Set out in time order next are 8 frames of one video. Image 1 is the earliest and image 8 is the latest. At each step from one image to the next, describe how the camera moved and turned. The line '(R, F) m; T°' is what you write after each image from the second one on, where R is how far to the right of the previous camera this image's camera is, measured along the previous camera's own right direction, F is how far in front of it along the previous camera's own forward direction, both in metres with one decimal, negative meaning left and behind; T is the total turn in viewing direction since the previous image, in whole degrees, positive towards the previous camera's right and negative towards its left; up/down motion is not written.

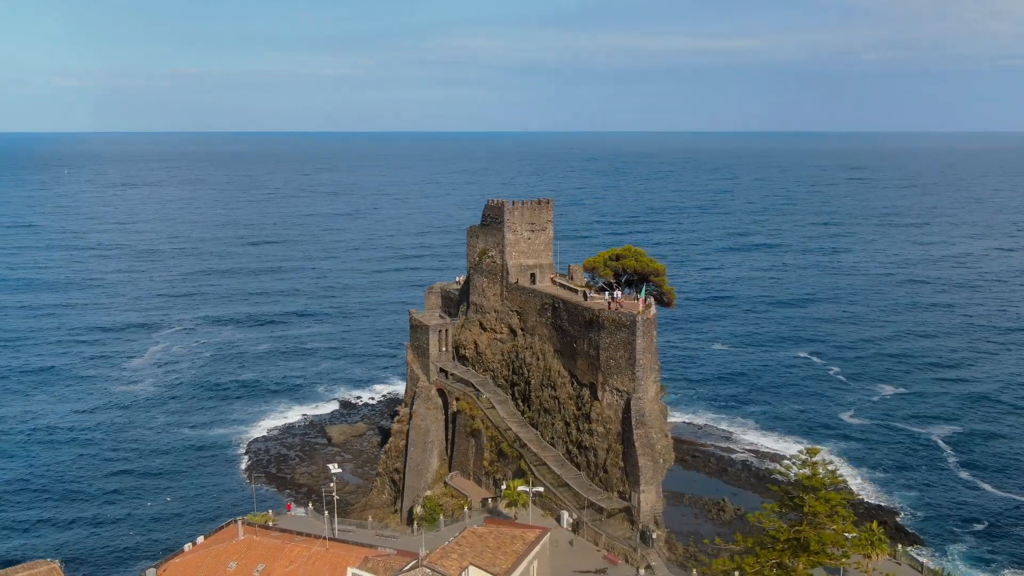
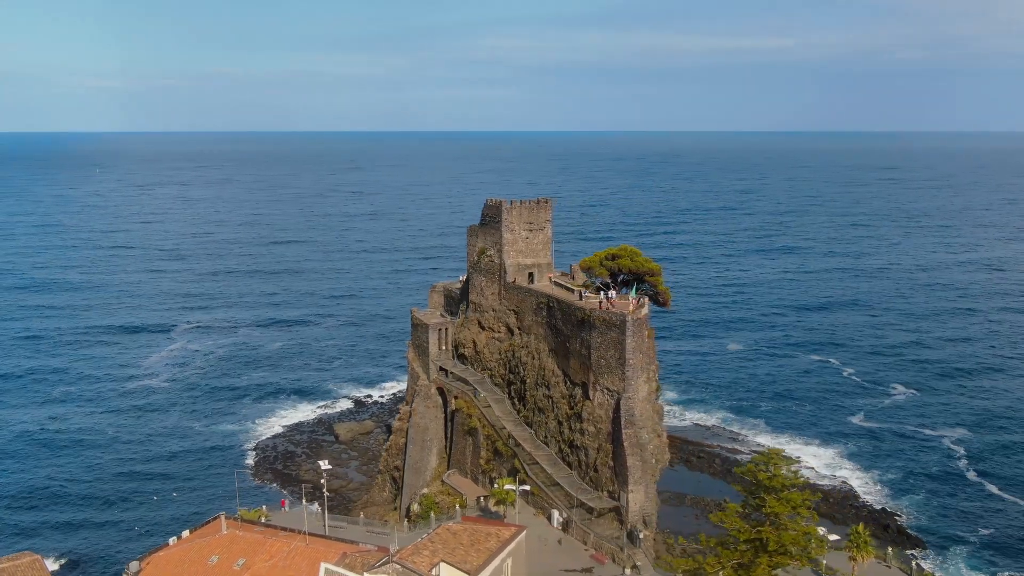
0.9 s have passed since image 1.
(+1.2, -0.1) m; -1°
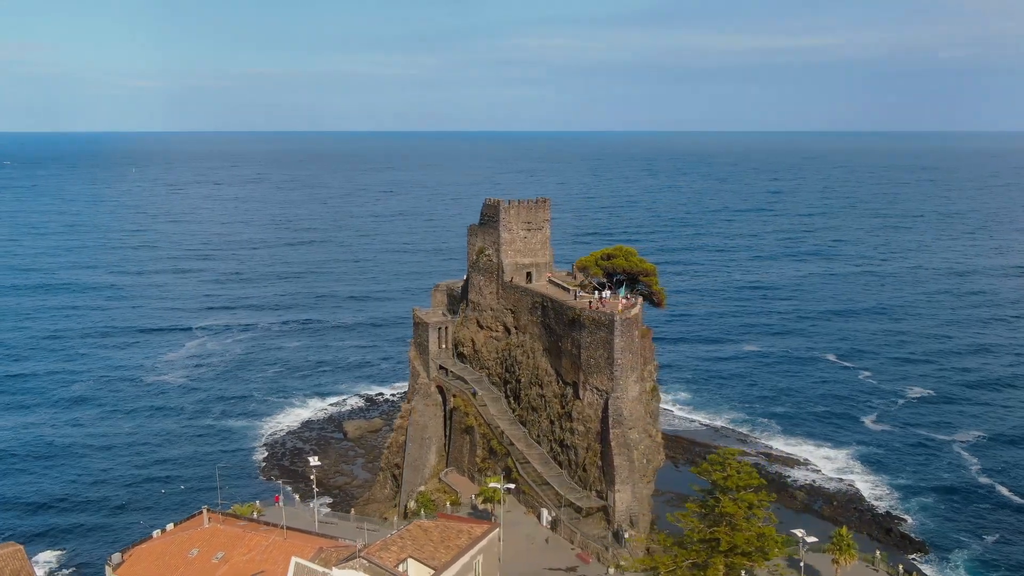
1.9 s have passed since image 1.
(+1.4, -0.1) m; -2°
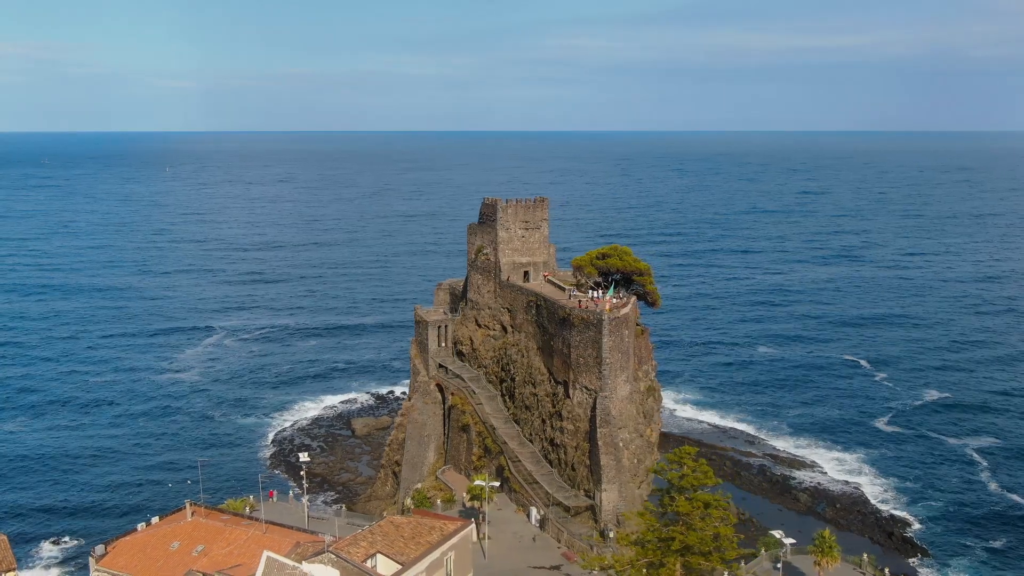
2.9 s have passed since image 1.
(+1.3, -0.1) m; -2°
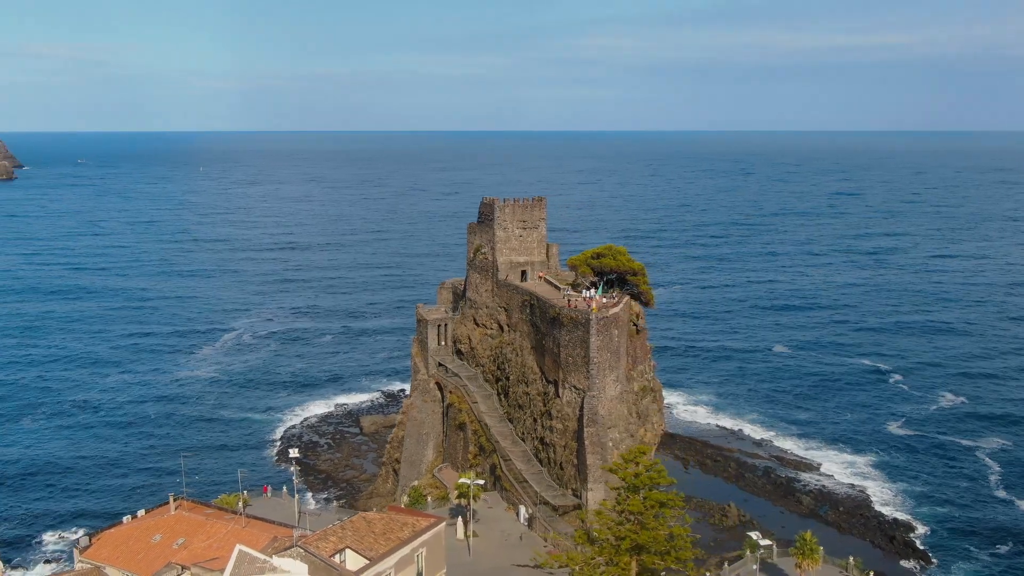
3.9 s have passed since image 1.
(+1.4, -0.1) m; -2°
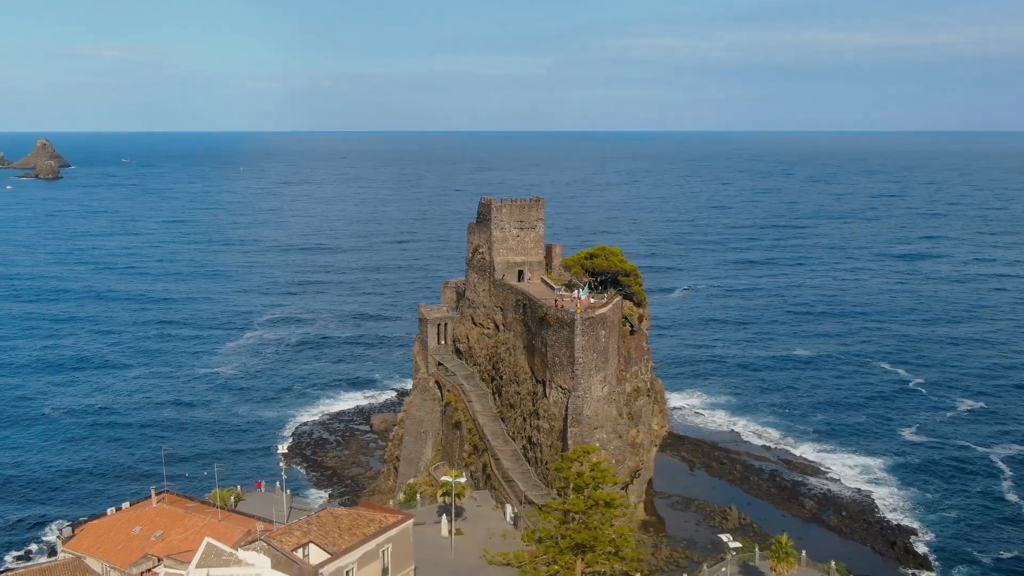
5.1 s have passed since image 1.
(+1.7, -0.1) m; -2°
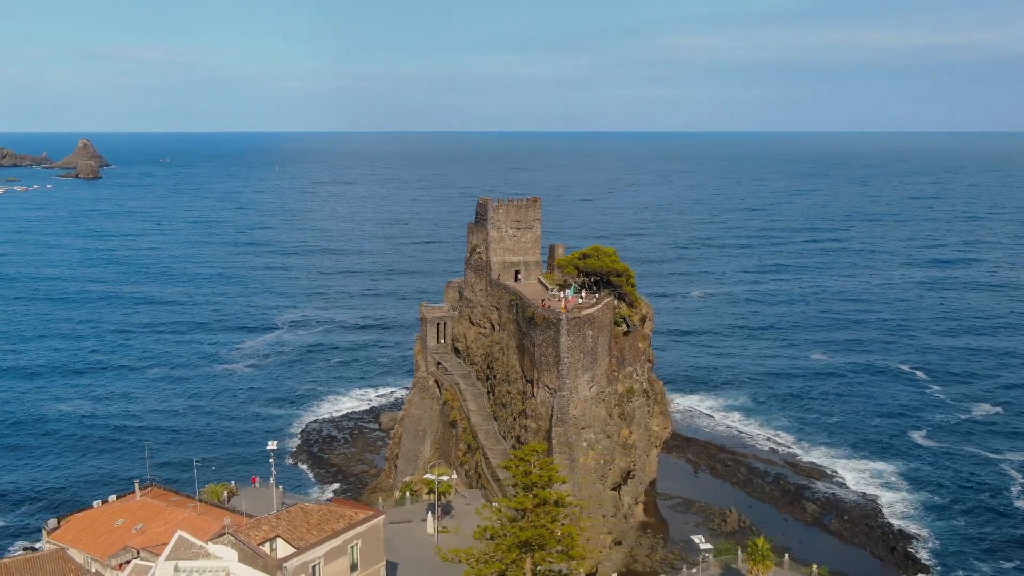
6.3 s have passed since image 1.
(+1.5, -0.1) m; -2°
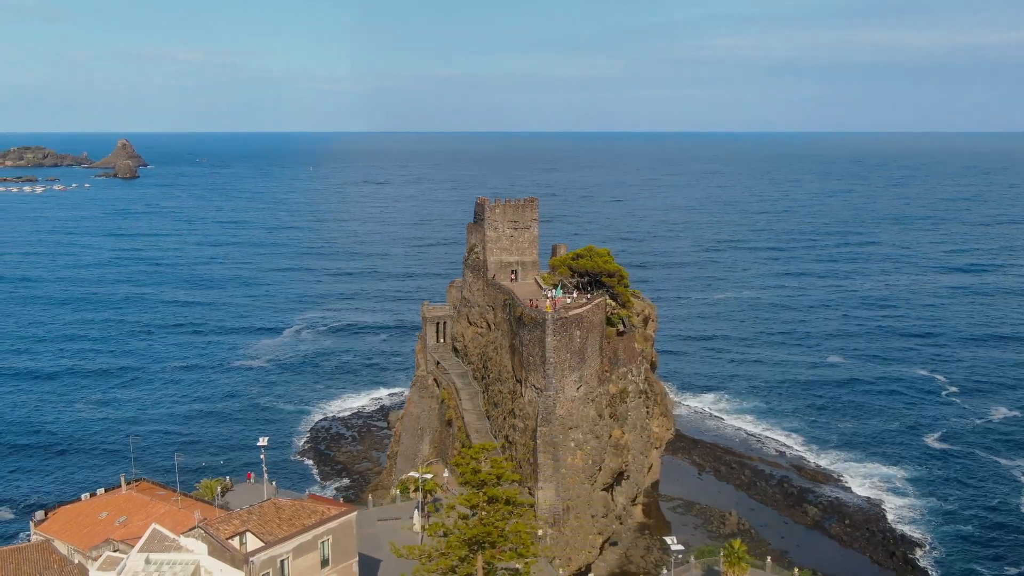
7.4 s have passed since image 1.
(+1.5, -0.1) m; -2°
